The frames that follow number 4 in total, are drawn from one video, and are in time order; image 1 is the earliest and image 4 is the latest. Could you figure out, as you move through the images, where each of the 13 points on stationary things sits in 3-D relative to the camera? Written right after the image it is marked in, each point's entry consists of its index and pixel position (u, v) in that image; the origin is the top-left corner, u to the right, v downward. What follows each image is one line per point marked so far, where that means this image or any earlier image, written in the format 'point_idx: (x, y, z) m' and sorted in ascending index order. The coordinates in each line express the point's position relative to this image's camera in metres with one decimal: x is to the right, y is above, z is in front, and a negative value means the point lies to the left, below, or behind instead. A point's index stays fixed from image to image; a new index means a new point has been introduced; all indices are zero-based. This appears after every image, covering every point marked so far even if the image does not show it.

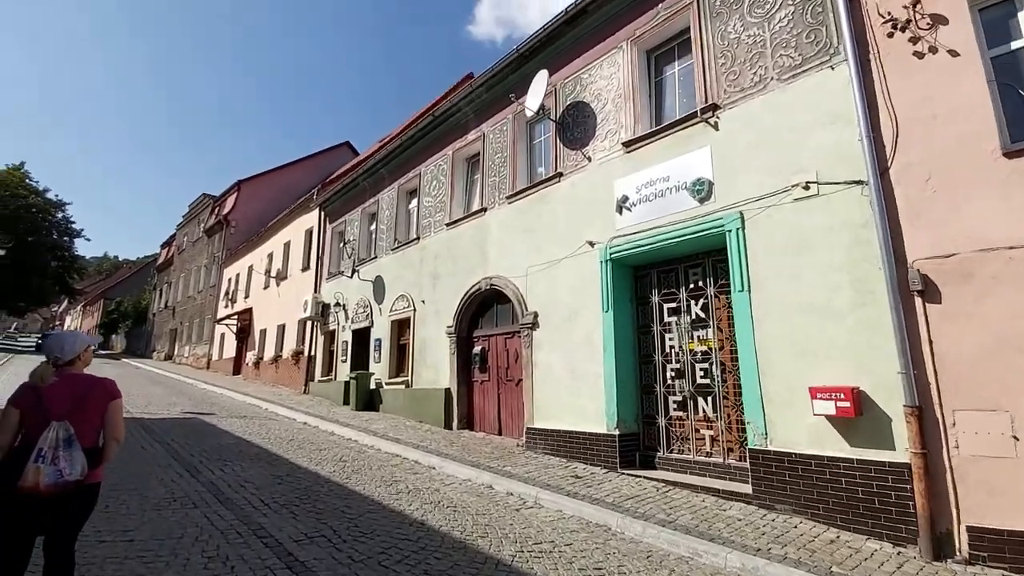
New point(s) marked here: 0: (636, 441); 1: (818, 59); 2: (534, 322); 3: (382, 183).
0: (+1.9, -2.3, +7.5) m
1: (+3.8, +2.8, +6.1) m
2: (+0.4, -0.6, +9.1) m
3: (-4.0, +3.2, +15.2) m
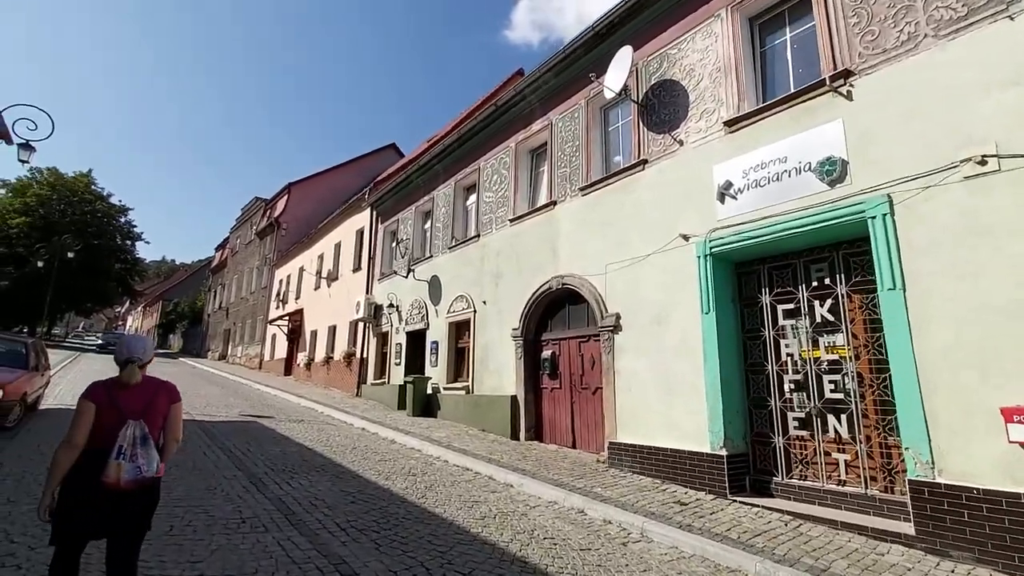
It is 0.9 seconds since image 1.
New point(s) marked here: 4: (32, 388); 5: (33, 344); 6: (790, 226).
0: (+3.1, -2.3, +6.5) m
1: (+4.9, +2.9, +5.0) m
2: (+1.7, -0.6, +8.2) m
3: (-2.2, +3.2, +14.7) m
4: (-8.8, -1.9, +9.1) m
5: (-9.7, -1.1, +10.0) m
6: (+3.5, +0.8, +6.2) m
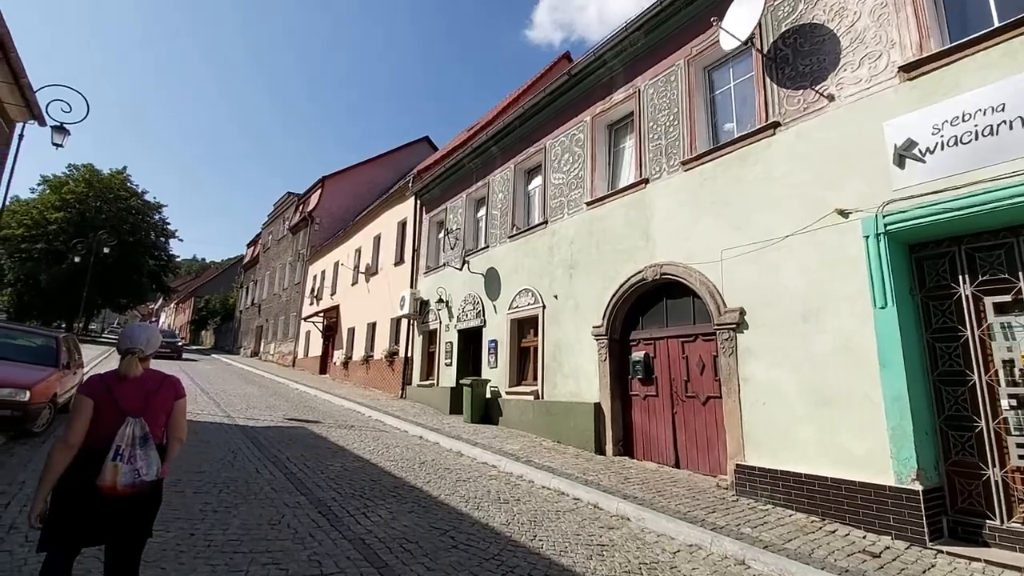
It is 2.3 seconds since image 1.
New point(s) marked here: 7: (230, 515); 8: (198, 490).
0: (+4.4, -2.2, +5.0) m
1: (+6.2, +3.0, +3.5) m
2: (+3.1, -0.5, +6.8) m
3: (-0.5, +3.4, +13.4) m
4: (-7.3, -1.7, +8.1) m
5: (-8.2, -0.9, +9.1) m
6: (+4.8, +0.9, +4.7) m
7: (-2.7, -2.1, +4.7) m
8: (-3.4, -2.2, +5.3) m
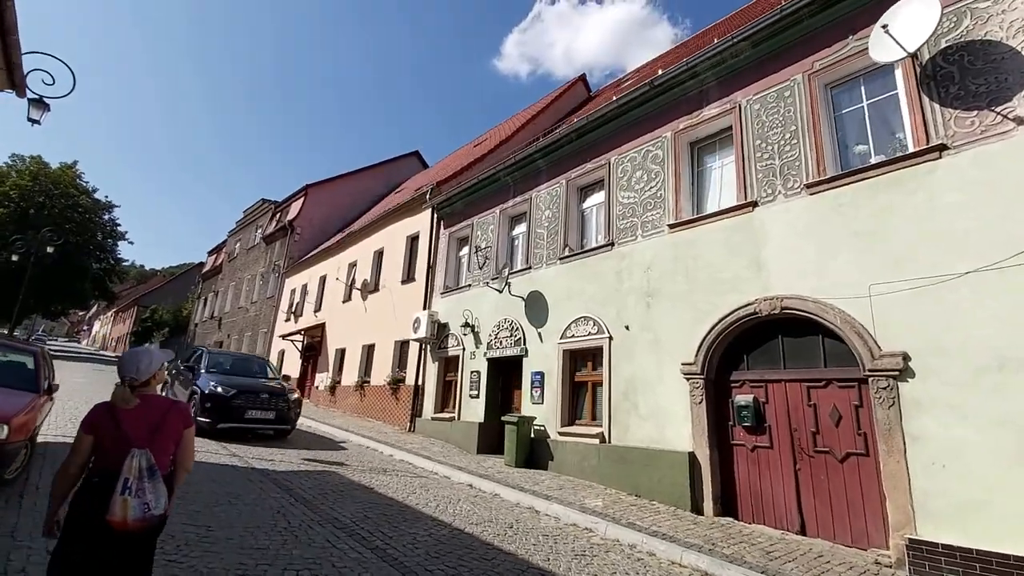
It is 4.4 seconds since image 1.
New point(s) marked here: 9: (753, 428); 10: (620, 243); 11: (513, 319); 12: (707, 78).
0: (+6.0, -2.6, +4.2) m
1: (+8.1, +2.5, +3.0) m
2: (+4.6, -1.0, +5.9) m
3: (+0.6, +2.7, +12.4) m
4: (-5.9, -1.7, +6.2) m
5: (-6.9, -1.0, +7.2) m
6: (+6.6, +0.4, +4.0) m
7: (-1.0, -2.2, +3.2) m
8: (-1.8, -2.2, +3.8) m
9: (+3.6, -2.0, +7.3) m
10: (+2.2, +0.9, +9.8) m
11: (0.0, -0.7, +11.9) m
12: (+3.5, +3.8, +9.0) m
